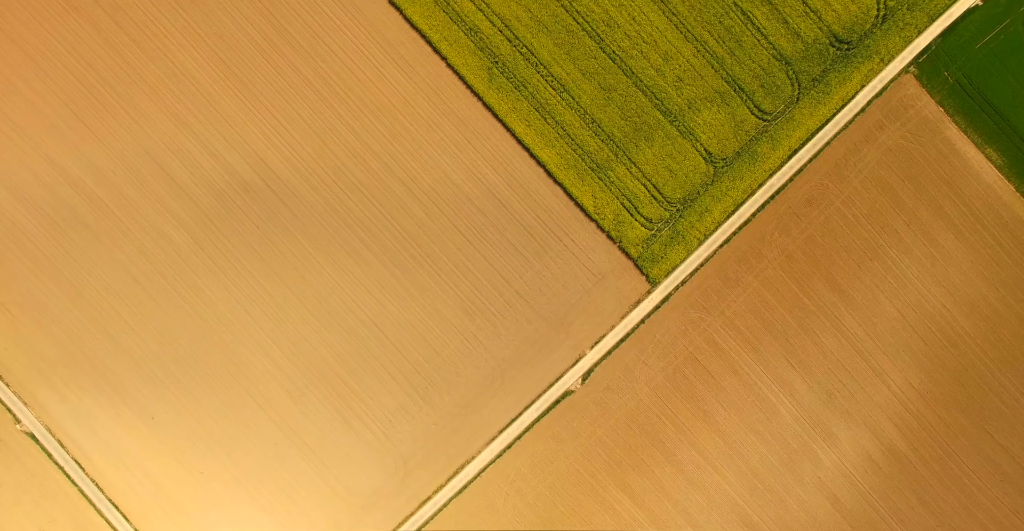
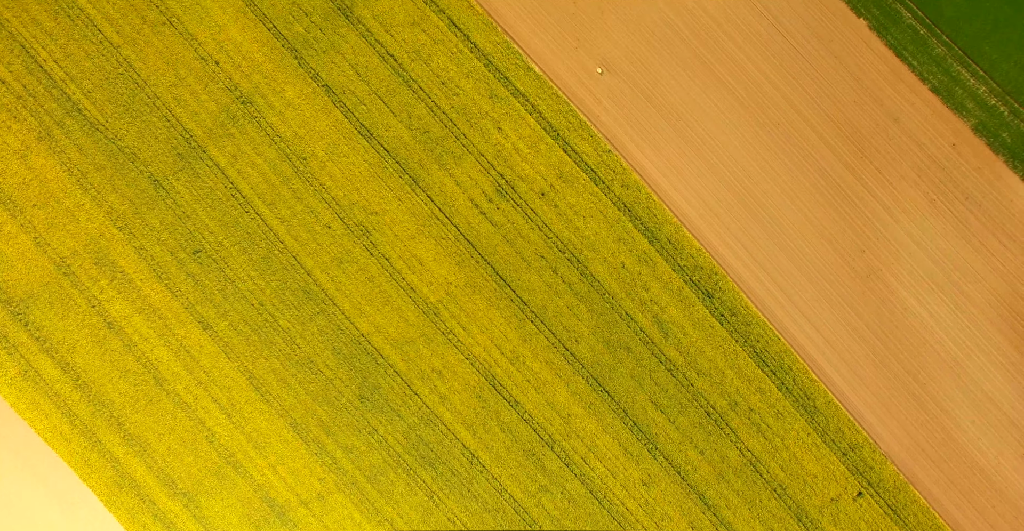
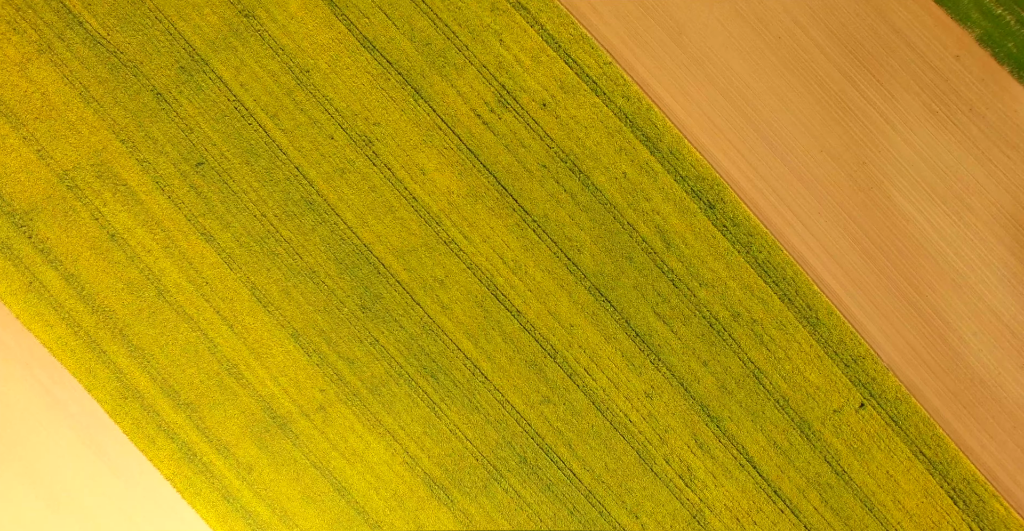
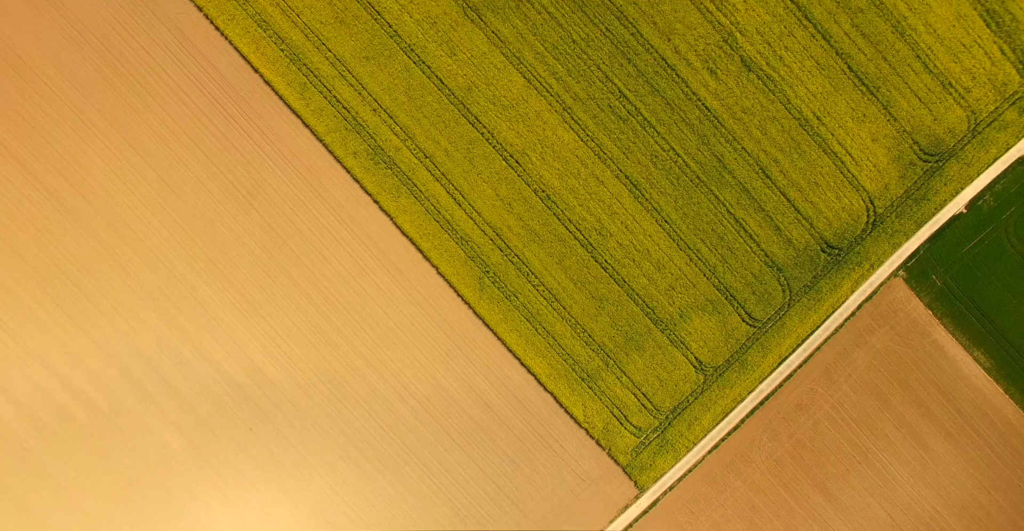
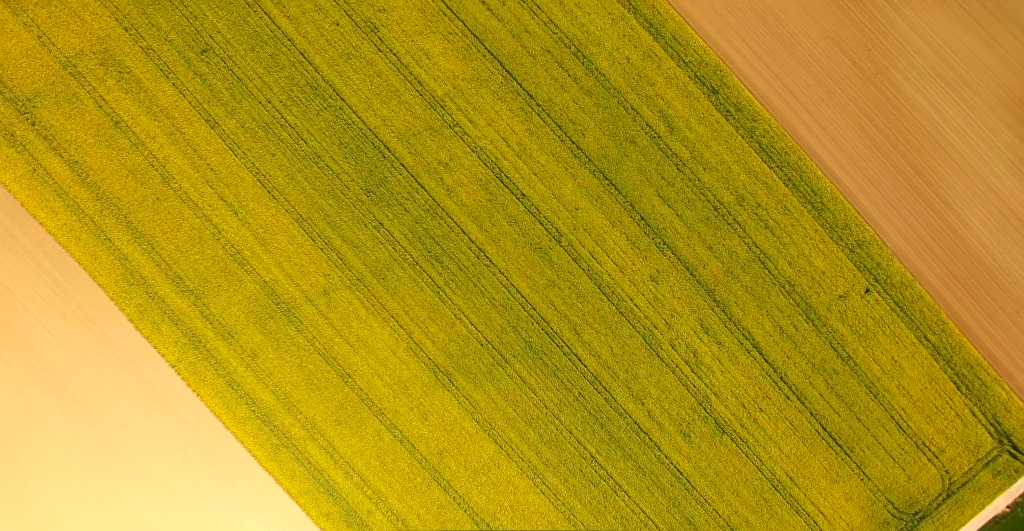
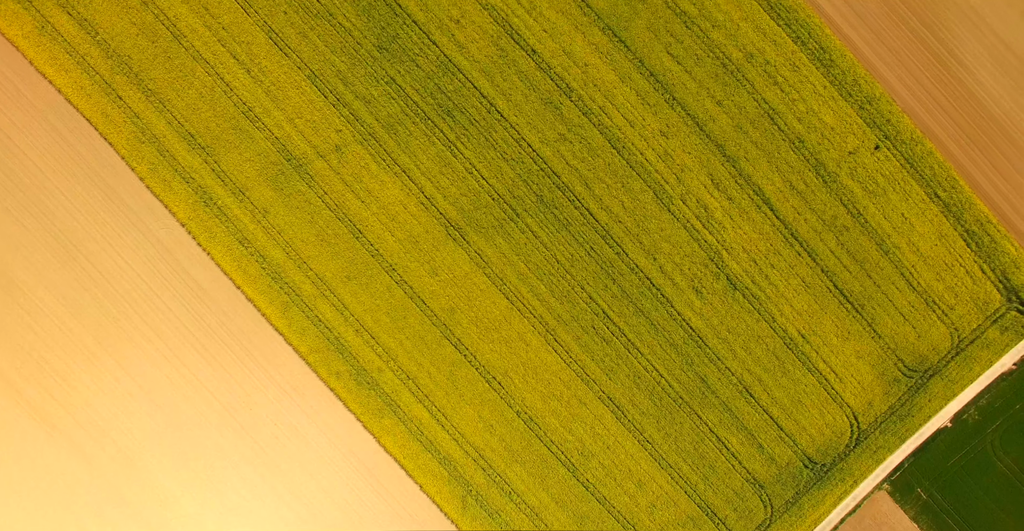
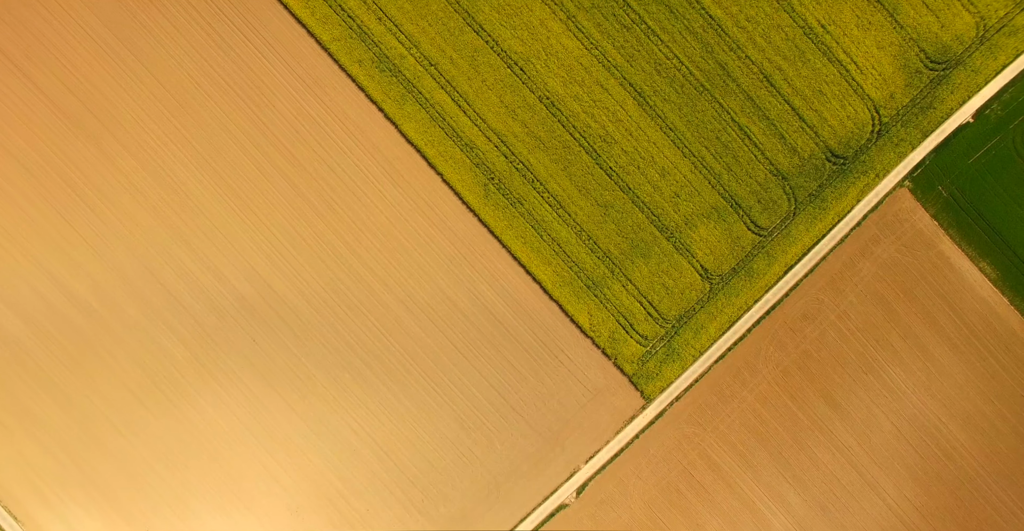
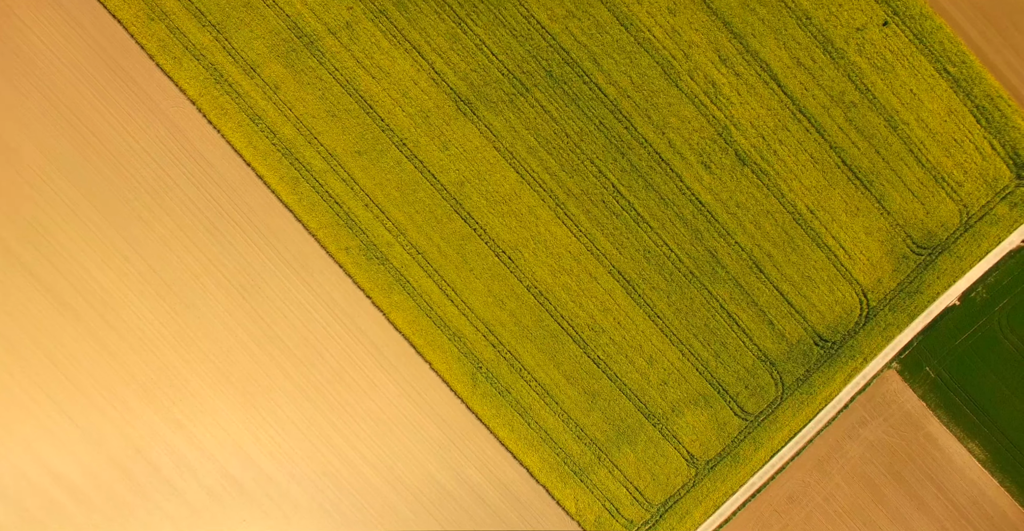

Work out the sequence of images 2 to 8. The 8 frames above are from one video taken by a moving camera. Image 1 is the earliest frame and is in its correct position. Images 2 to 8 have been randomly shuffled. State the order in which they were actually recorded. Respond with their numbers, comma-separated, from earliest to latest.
7, 4, 8, 6, 5, 3, 2
